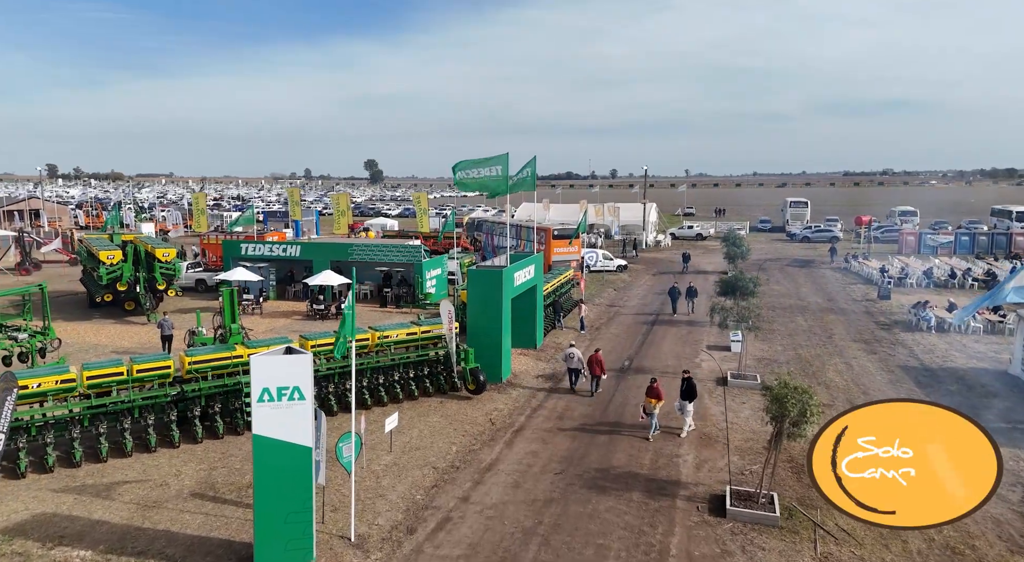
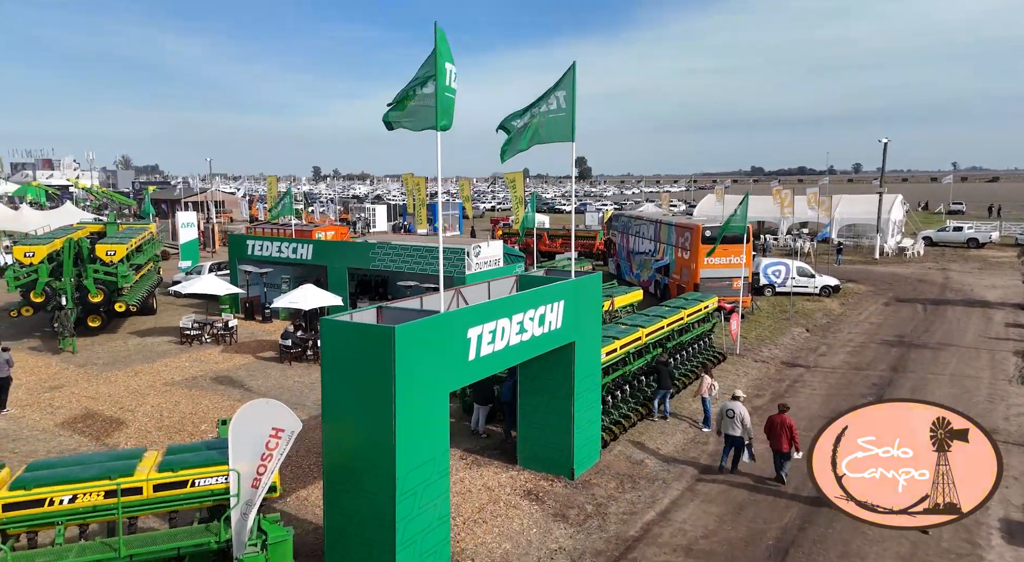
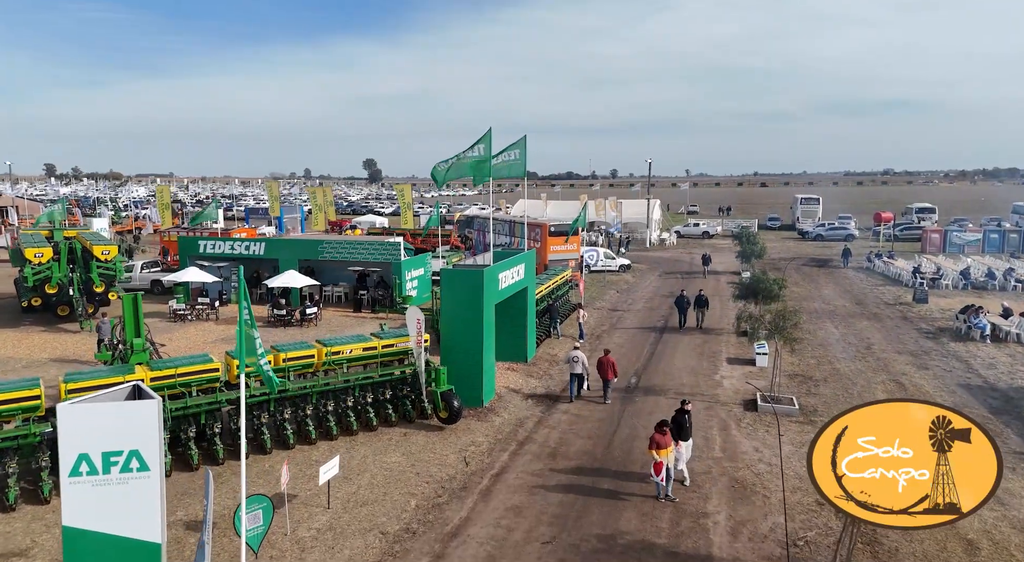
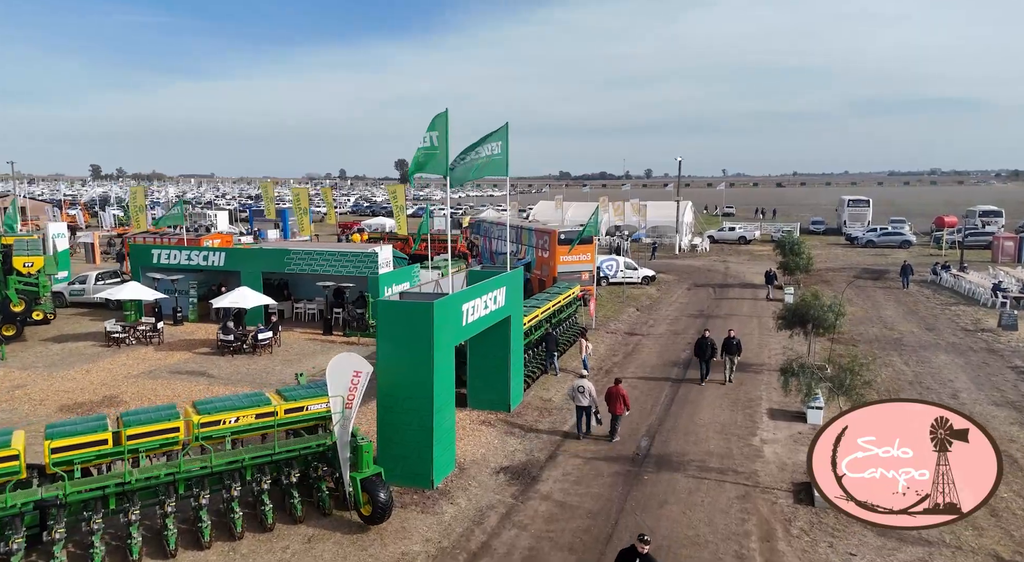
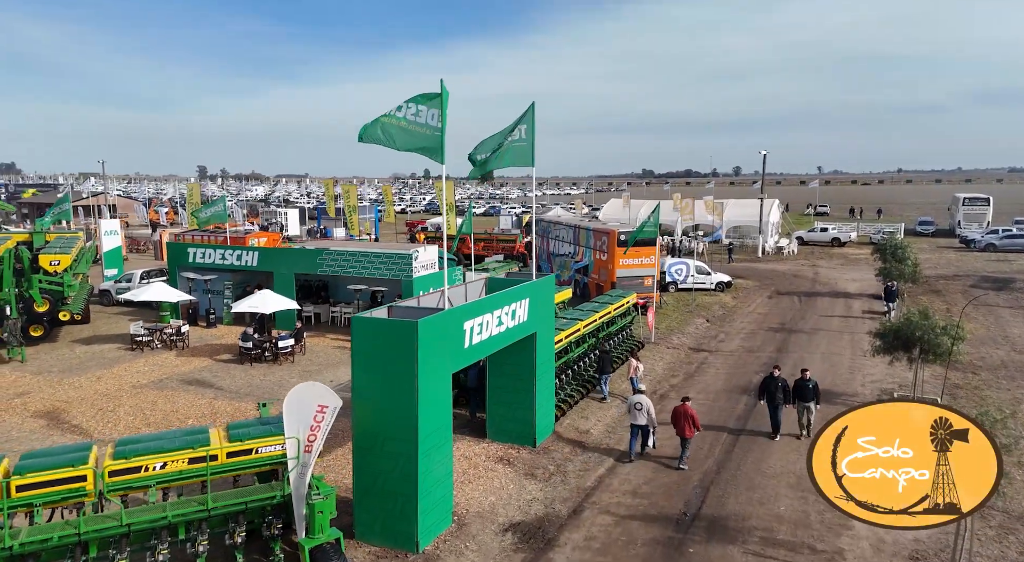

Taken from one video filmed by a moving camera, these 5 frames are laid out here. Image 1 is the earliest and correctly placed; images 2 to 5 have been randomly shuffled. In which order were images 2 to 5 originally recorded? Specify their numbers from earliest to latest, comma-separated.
3, 4, 5, 2
